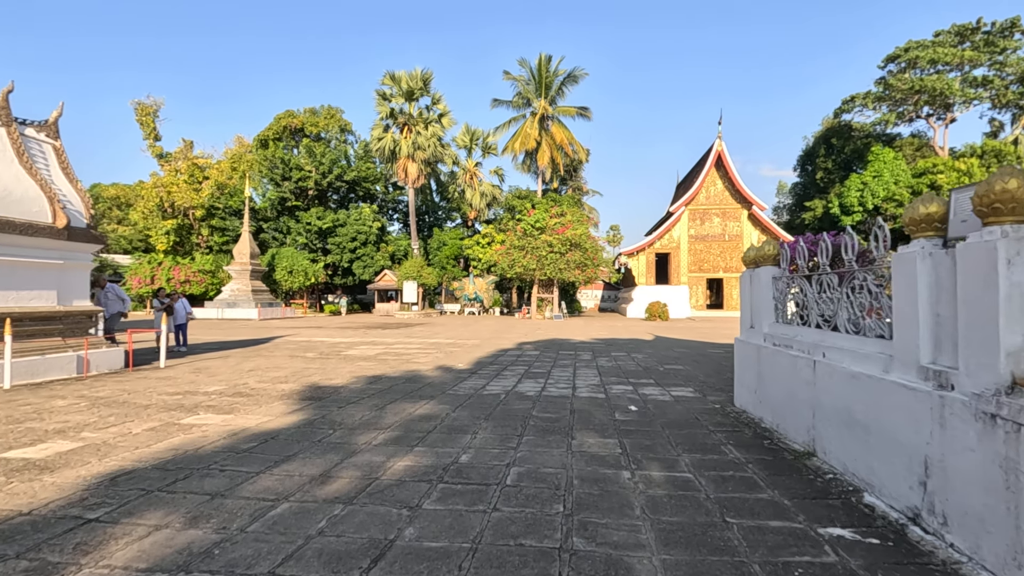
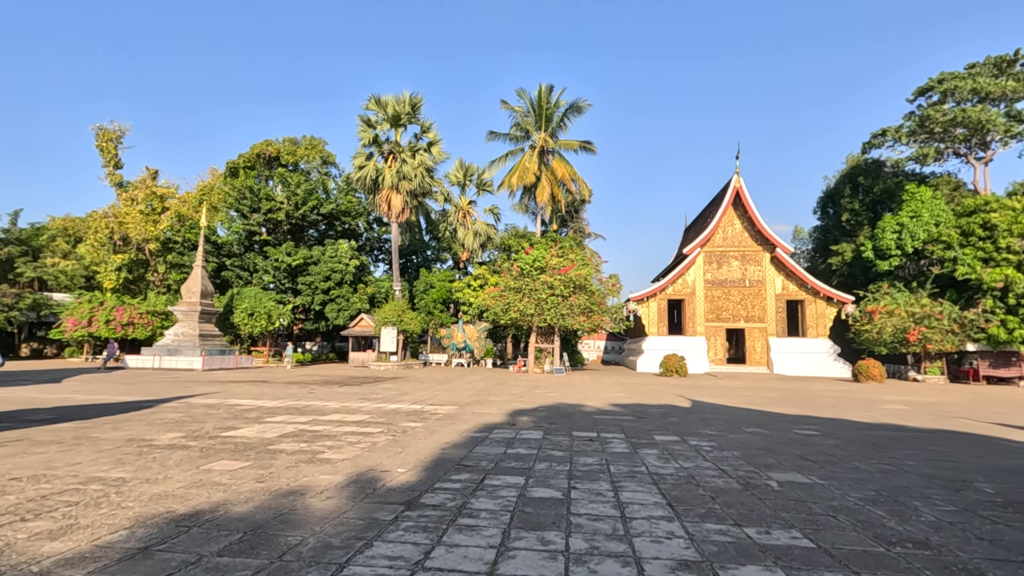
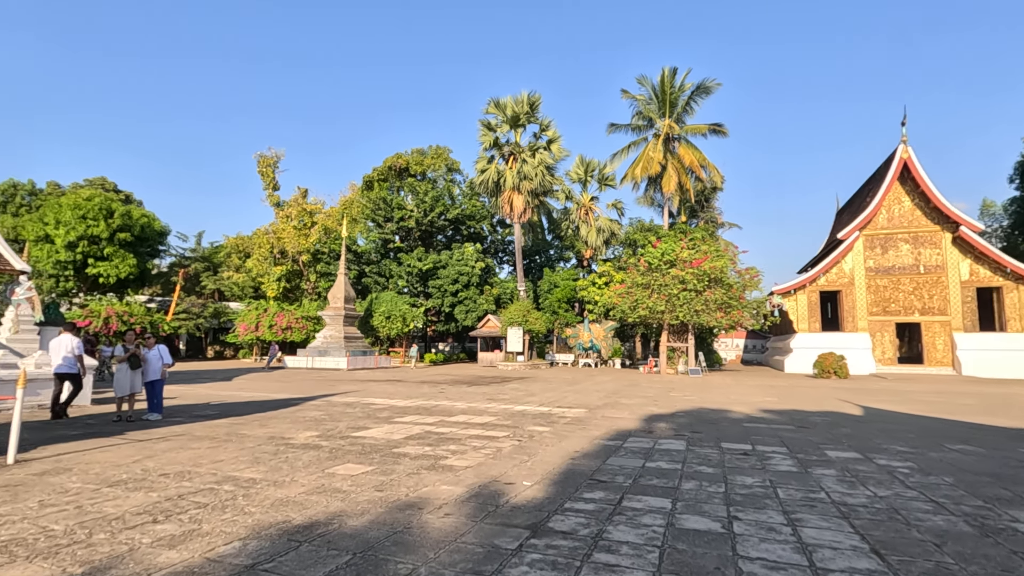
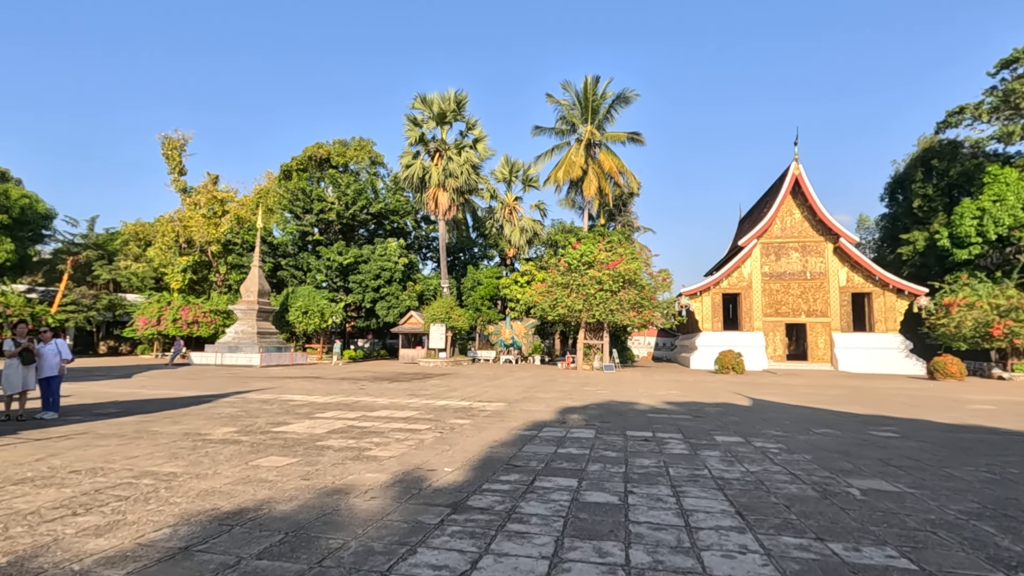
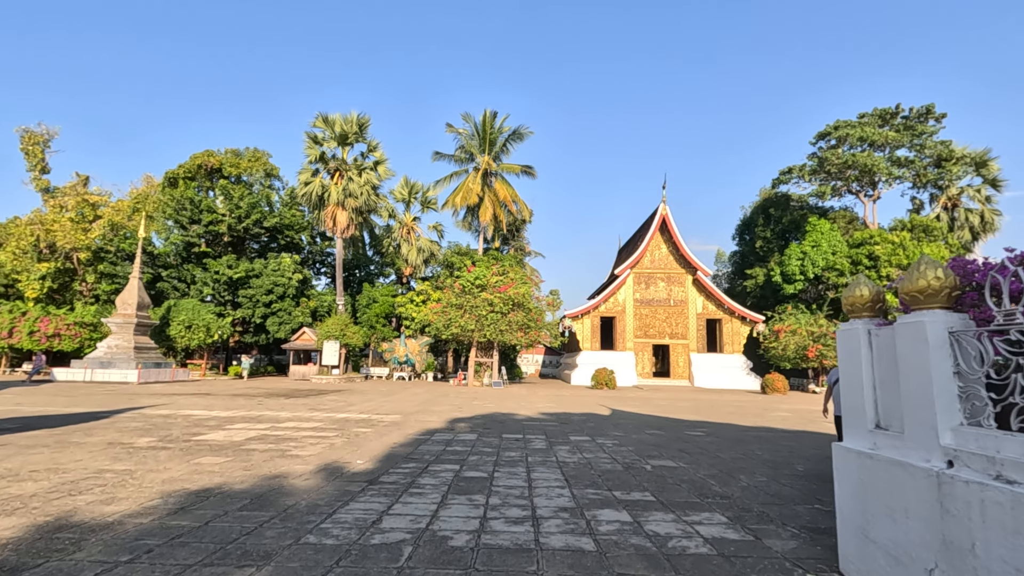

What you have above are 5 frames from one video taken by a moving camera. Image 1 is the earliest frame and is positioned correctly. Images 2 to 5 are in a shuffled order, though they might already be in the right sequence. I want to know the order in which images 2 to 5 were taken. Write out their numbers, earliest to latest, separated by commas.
5, 2, 4, 3
